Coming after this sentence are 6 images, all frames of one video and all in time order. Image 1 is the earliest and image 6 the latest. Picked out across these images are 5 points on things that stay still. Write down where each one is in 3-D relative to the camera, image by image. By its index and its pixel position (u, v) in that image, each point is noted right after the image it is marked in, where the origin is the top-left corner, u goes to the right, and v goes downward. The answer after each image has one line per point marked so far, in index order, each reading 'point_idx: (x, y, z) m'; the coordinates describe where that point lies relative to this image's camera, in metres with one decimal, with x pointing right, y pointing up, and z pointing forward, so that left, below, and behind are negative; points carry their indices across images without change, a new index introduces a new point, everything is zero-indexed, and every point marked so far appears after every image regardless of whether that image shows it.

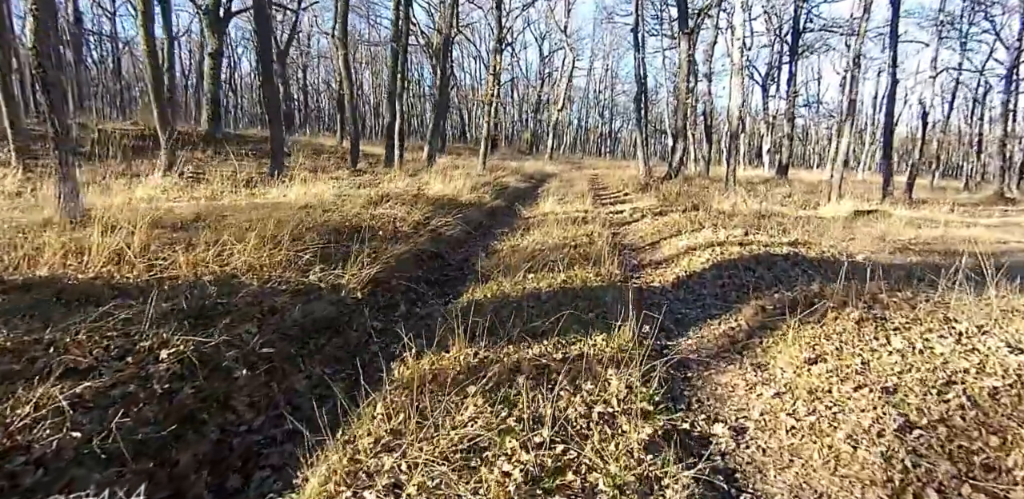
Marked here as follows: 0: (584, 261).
0: (+1.2, -0.2, +9.4) m
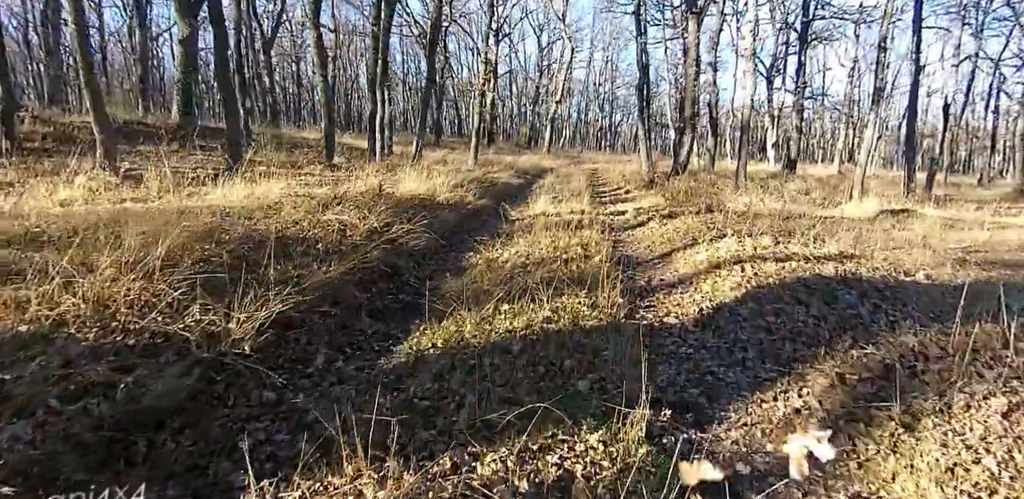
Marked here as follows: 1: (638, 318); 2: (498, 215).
0: (+0.8, -0.4, +7.3) m
1: (+1.3, -0.7, +6.1) m
2: (-0.4, +0.8, +14.1) m
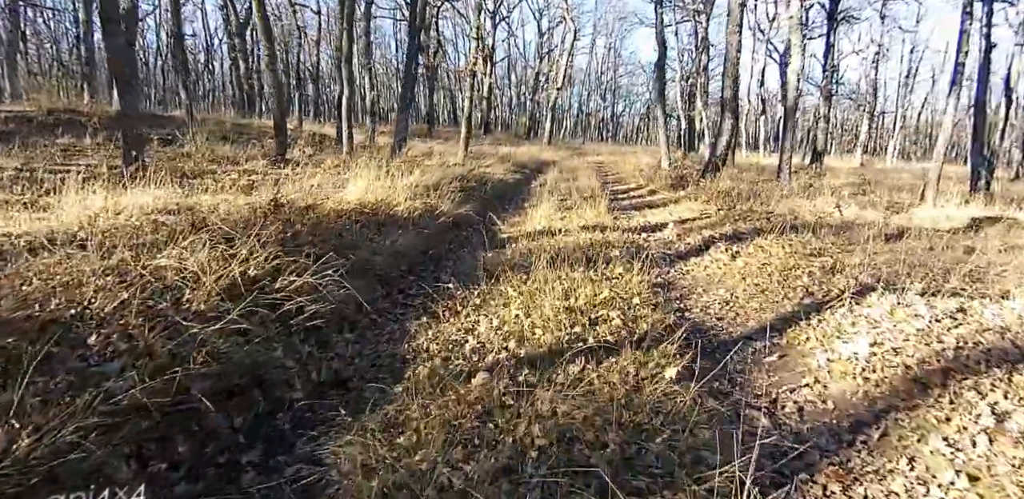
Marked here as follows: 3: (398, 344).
0: (+0.7, -1.1, +3.2) m
1: (+1.2, -1.4, +2.0) m
2: (-0.6, +0.3, +10.1) m
3: (-1.0, -0.8, +5.0) m
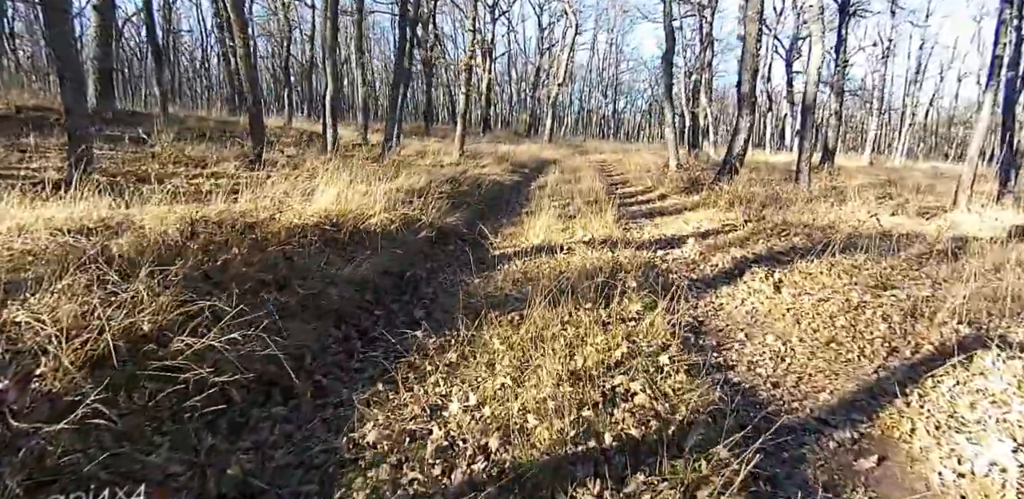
0: (+0.6, -1.4, +1.8) m
1: (+1.1, -1.7, +0.7) m
2: (-0.7, 0.0, +8.7) m
3: (-1.1, -1.1, +3.6) m
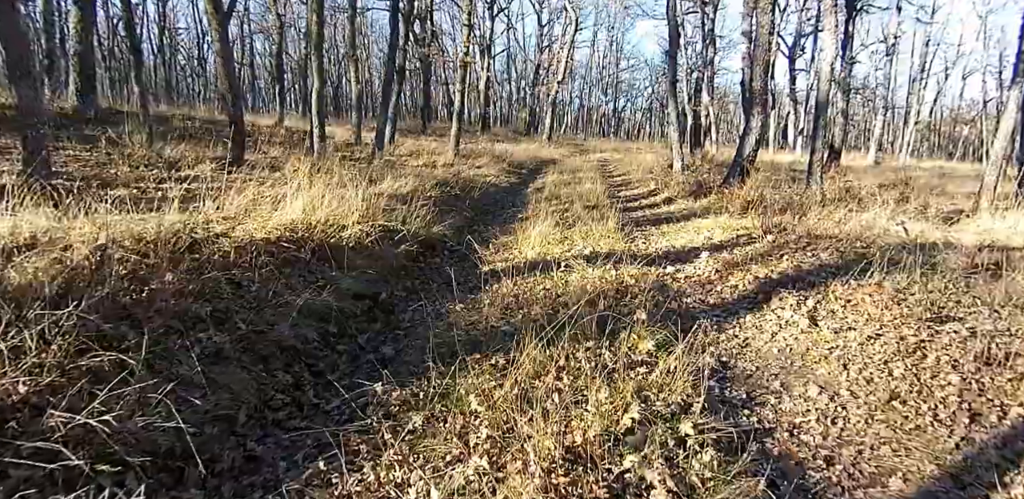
0: (+0.4, -1.6, +0.9) m
1: (+1.0, -1.9, -0.2) m
2: (-0.8, -0.2, +7.8) m
3: (-1.2, -1.3, +2.8) m
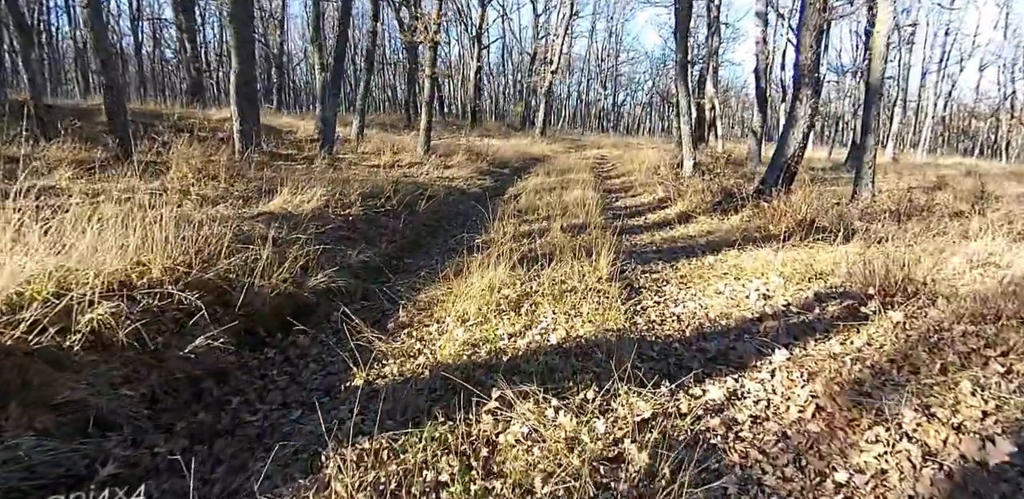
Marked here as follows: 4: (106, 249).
0: (-0.2, -2.2, -2.4) m
1: (+0.3, -2.6, -3.6) m
2: (-1.4, -0.8, +4.4) m
3: (-1.8, -2.0, -0.6) m
4: (-3.0, 0.0, +4.4) m
